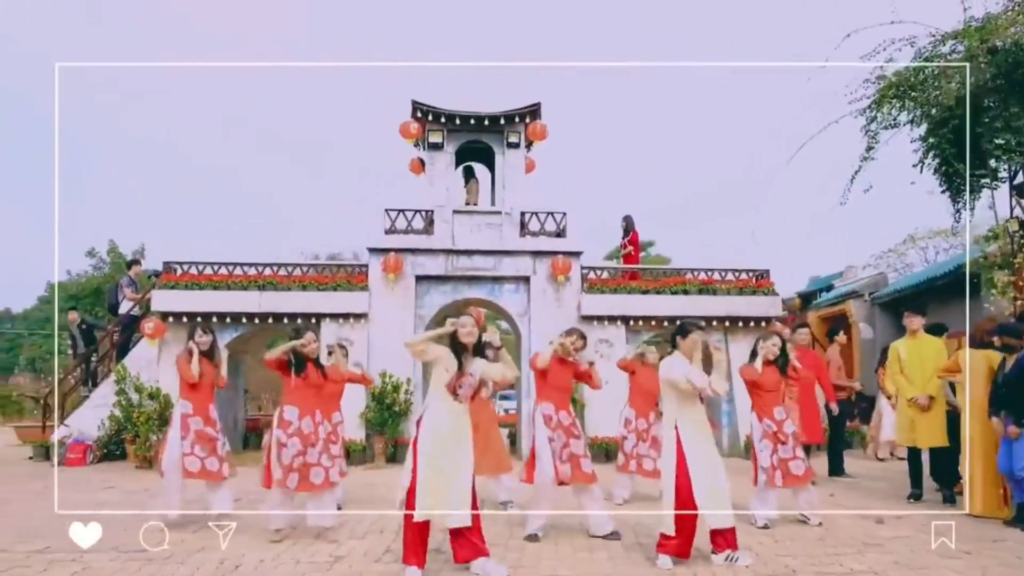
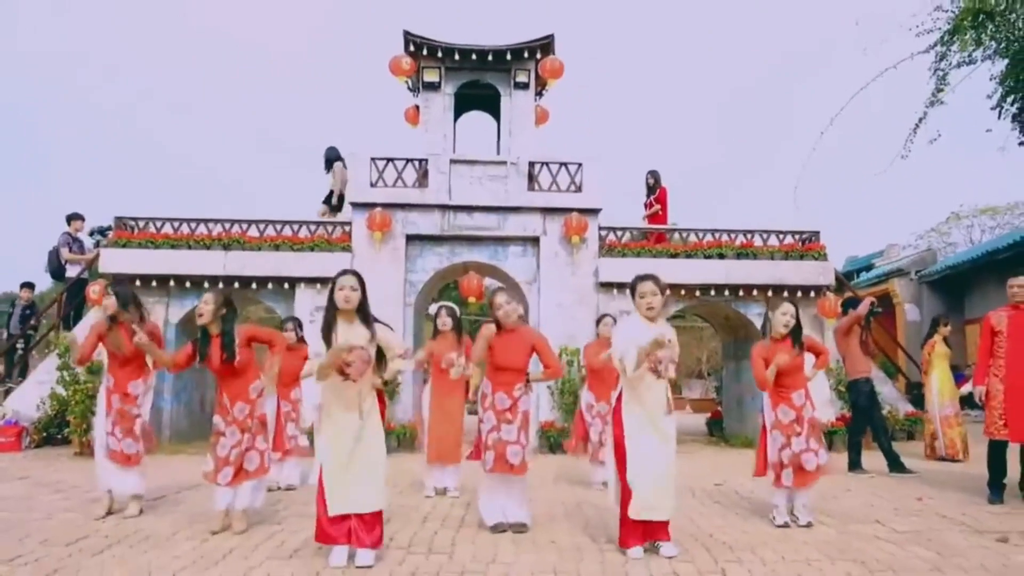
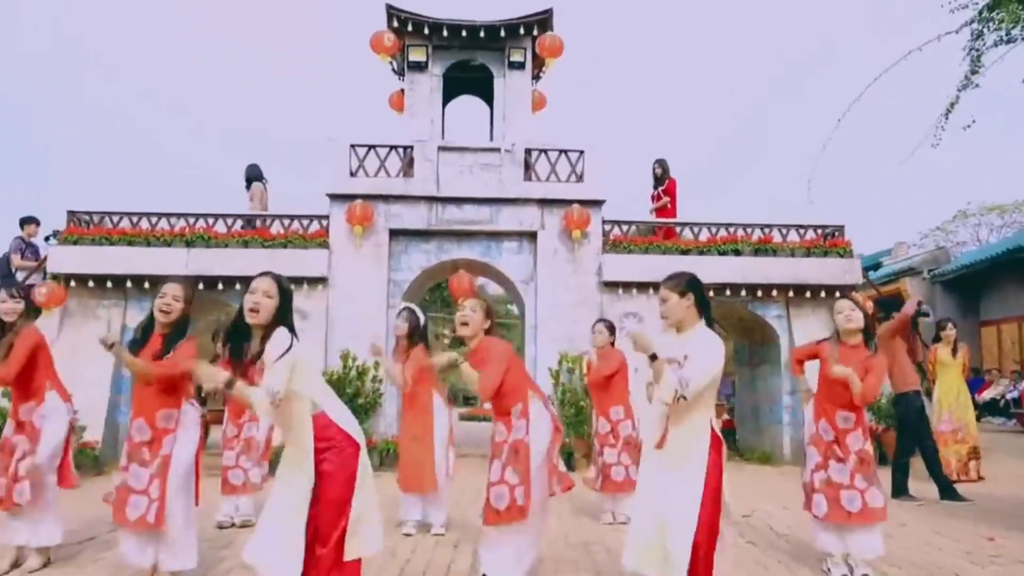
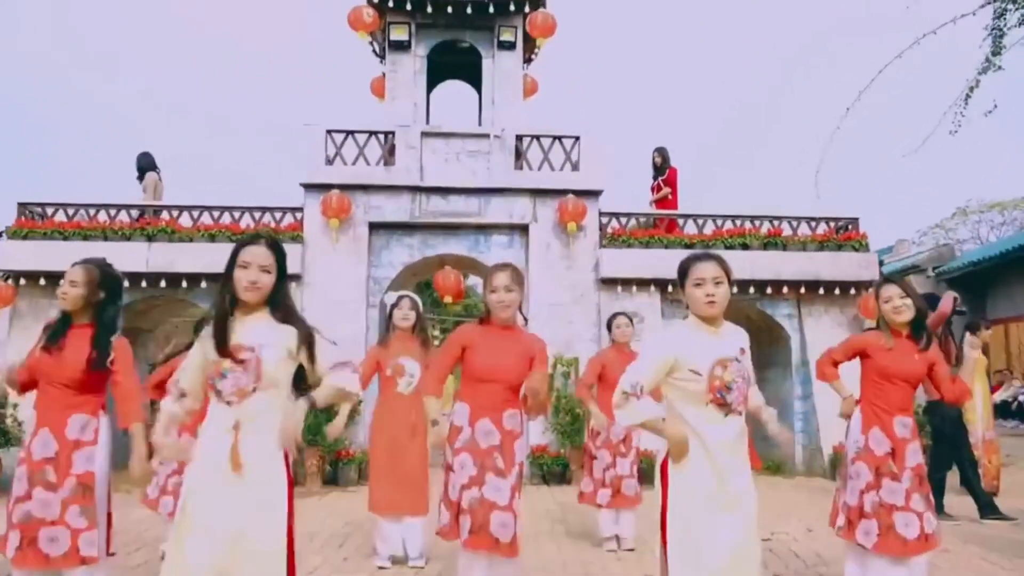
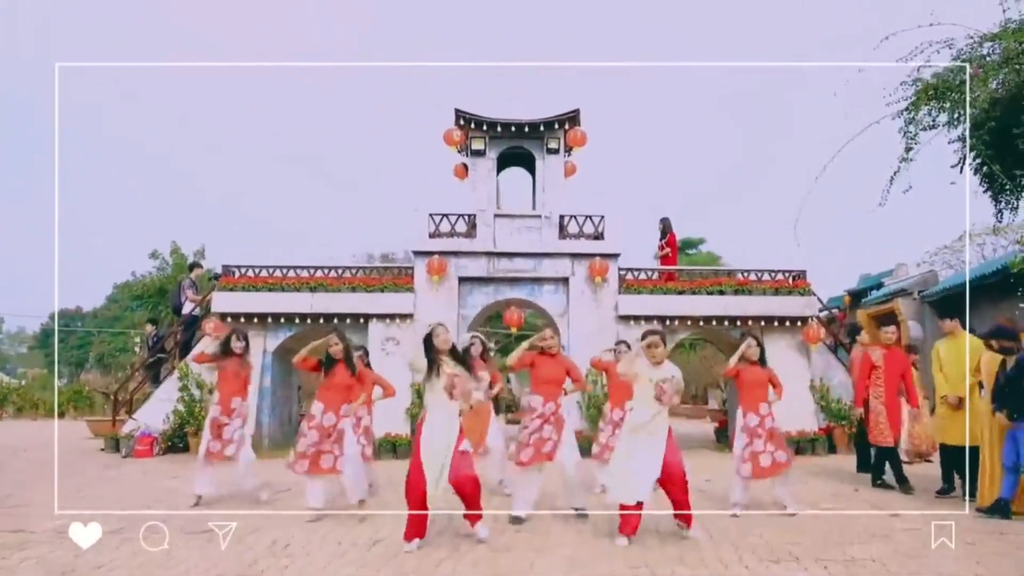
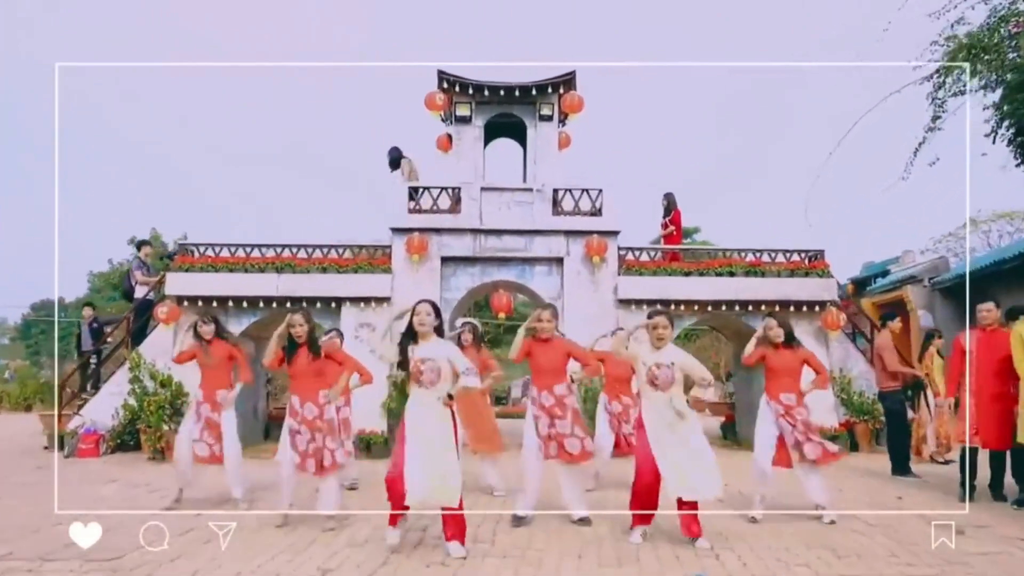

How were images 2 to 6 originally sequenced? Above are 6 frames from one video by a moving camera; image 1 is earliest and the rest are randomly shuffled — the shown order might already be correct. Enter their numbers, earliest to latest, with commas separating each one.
5, 6, 2, 3, 4
